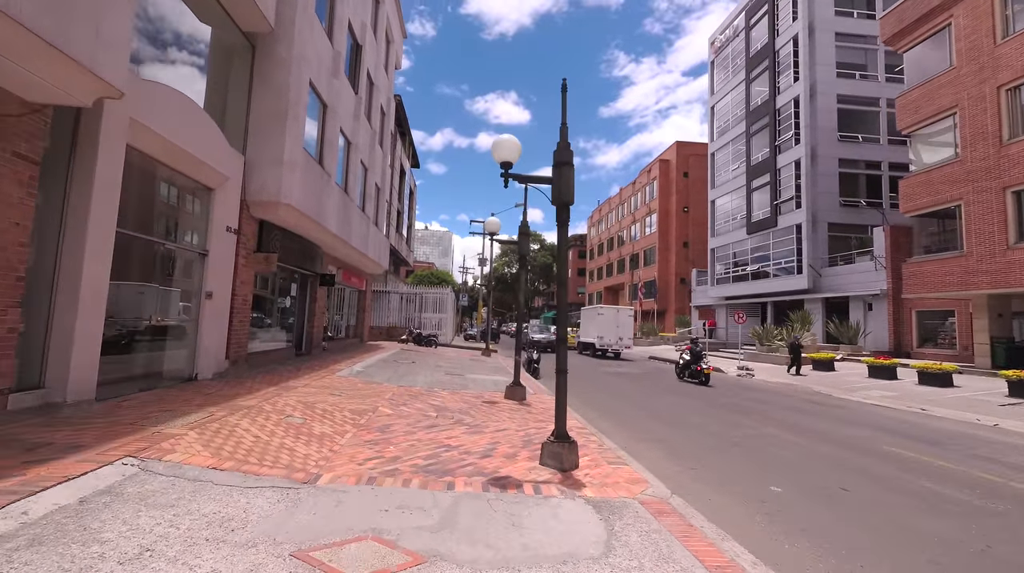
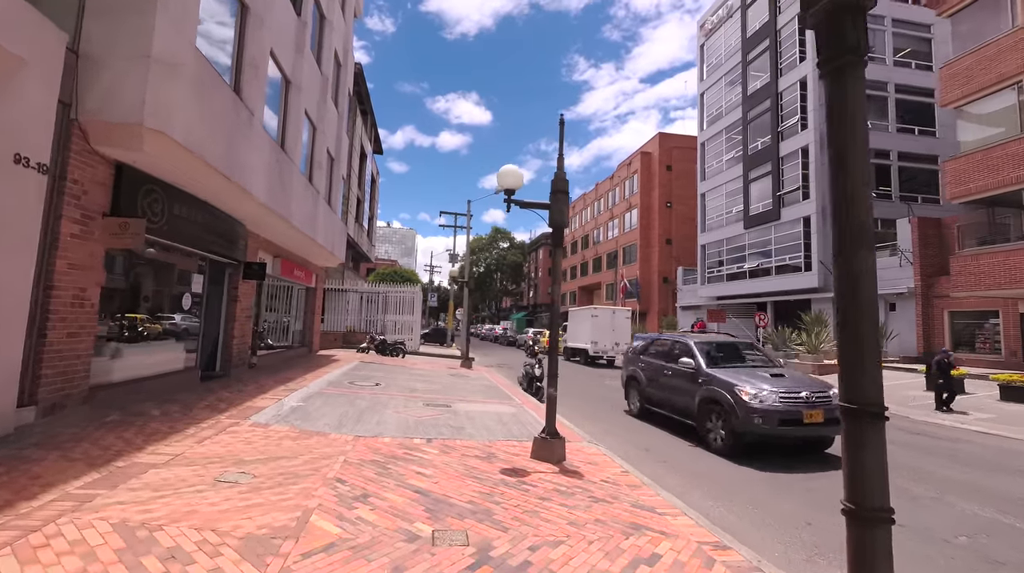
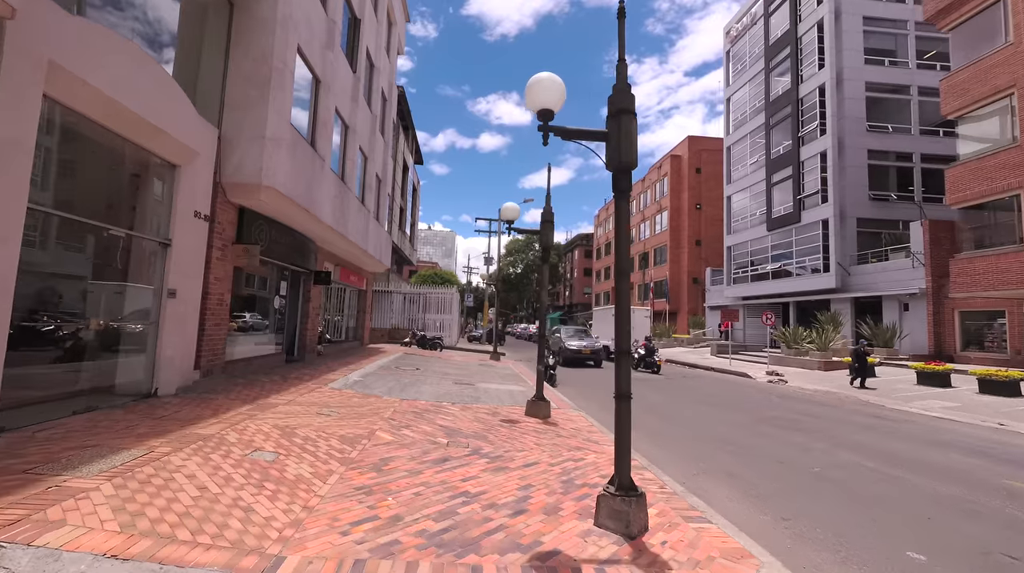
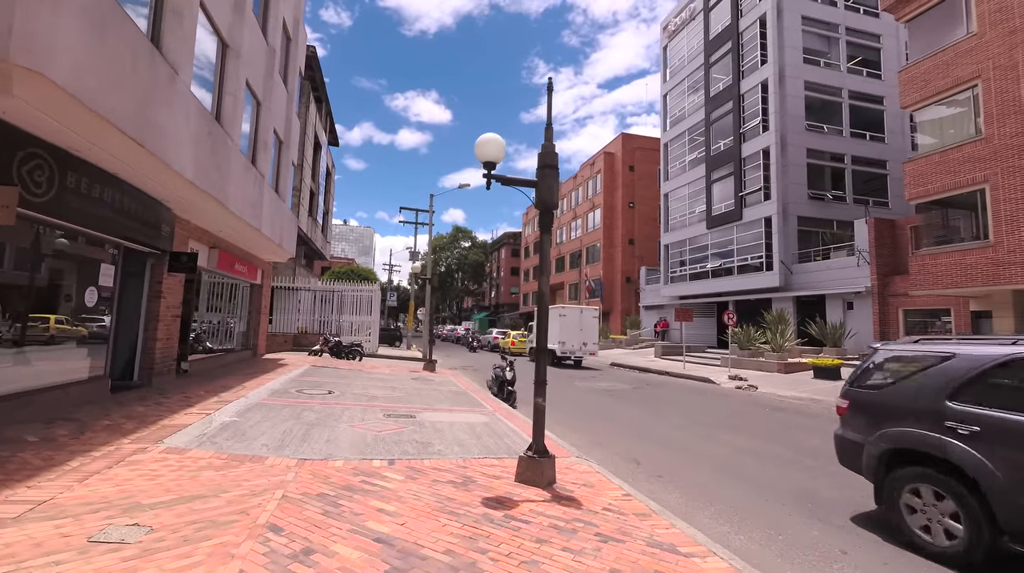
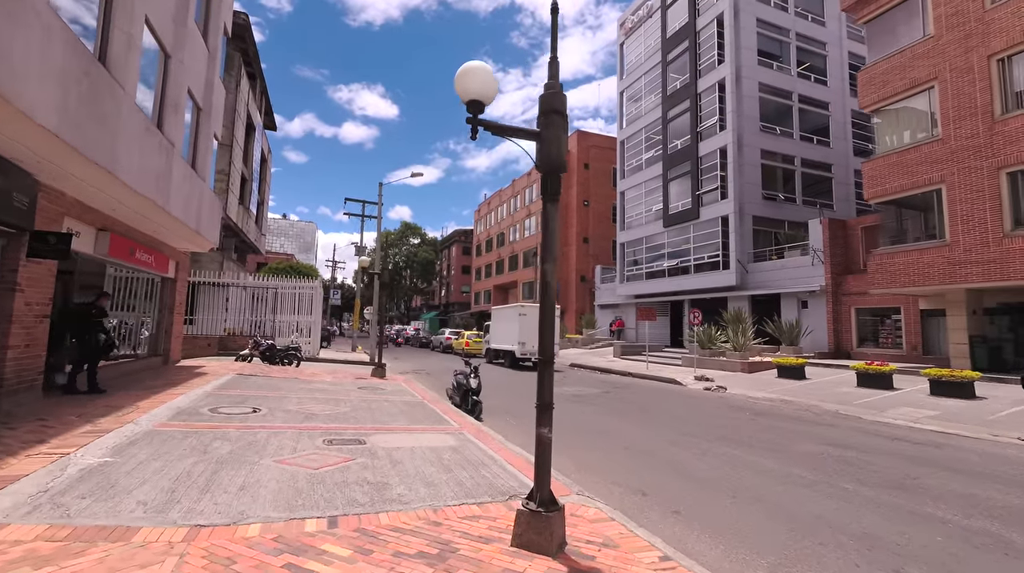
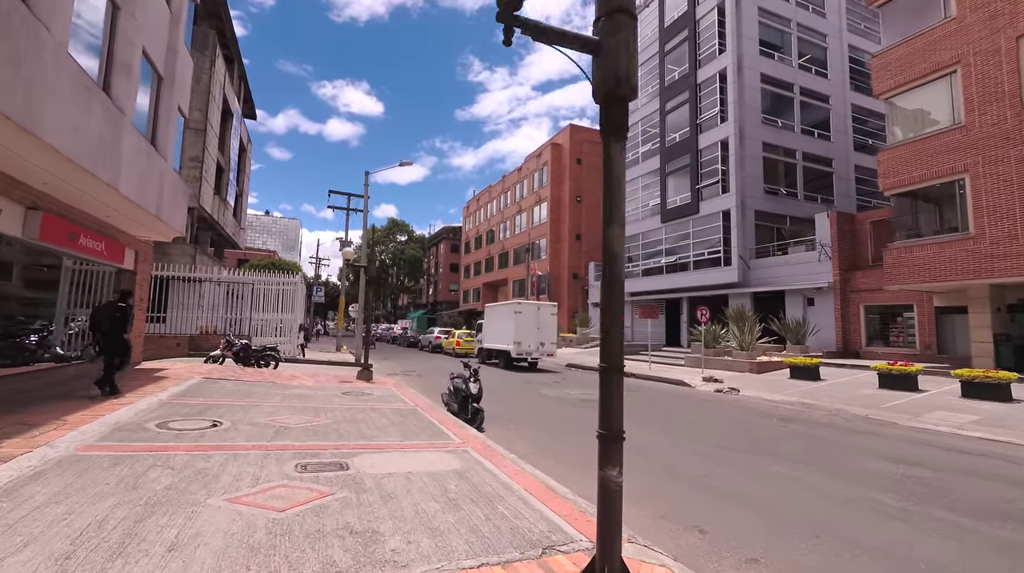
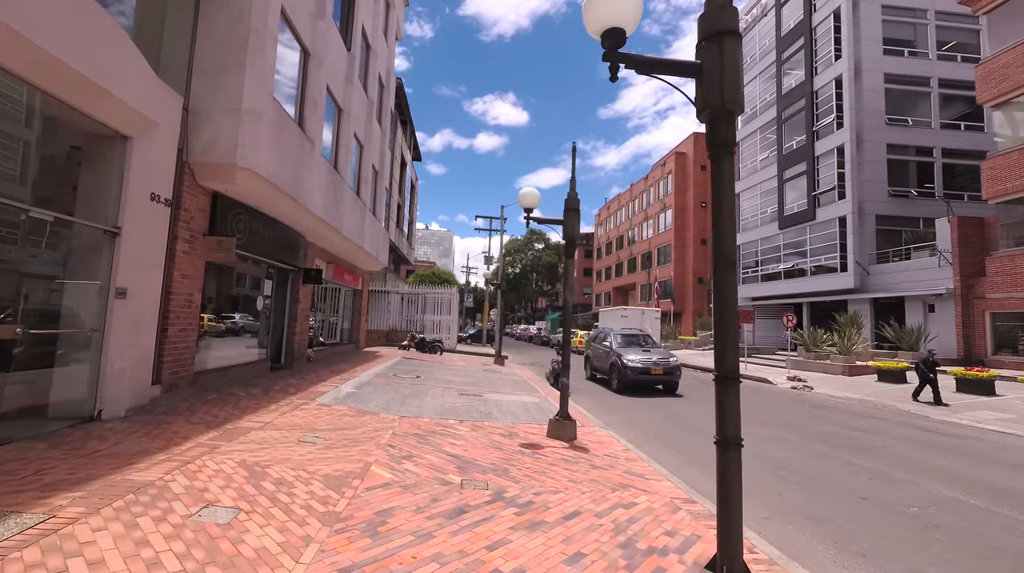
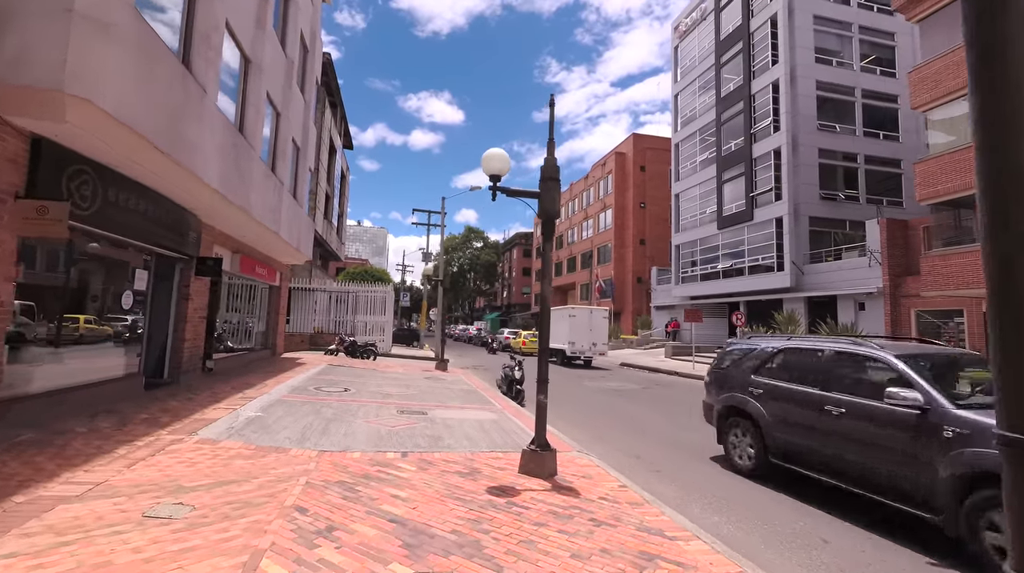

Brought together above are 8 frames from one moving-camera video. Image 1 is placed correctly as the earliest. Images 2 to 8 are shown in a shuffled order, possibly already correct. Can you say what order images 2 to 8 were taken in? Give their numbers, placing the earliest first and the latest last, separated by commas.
3, 7, 2, 8, 4, 5, 6
